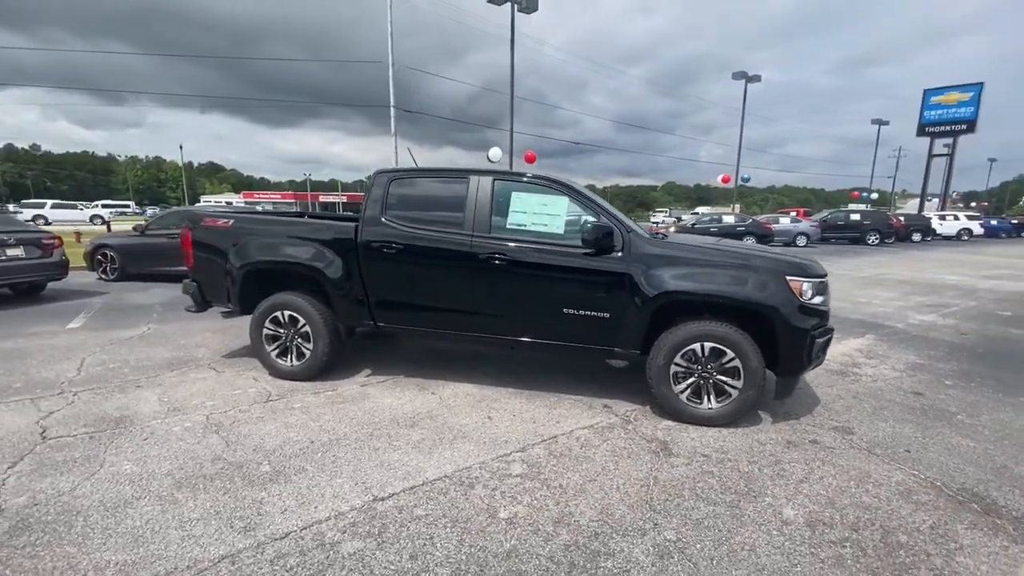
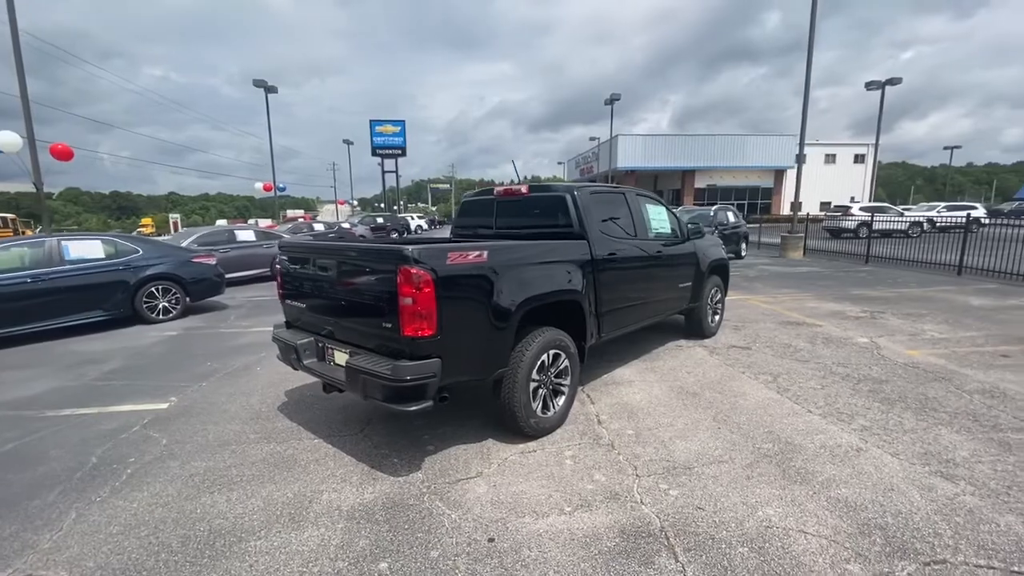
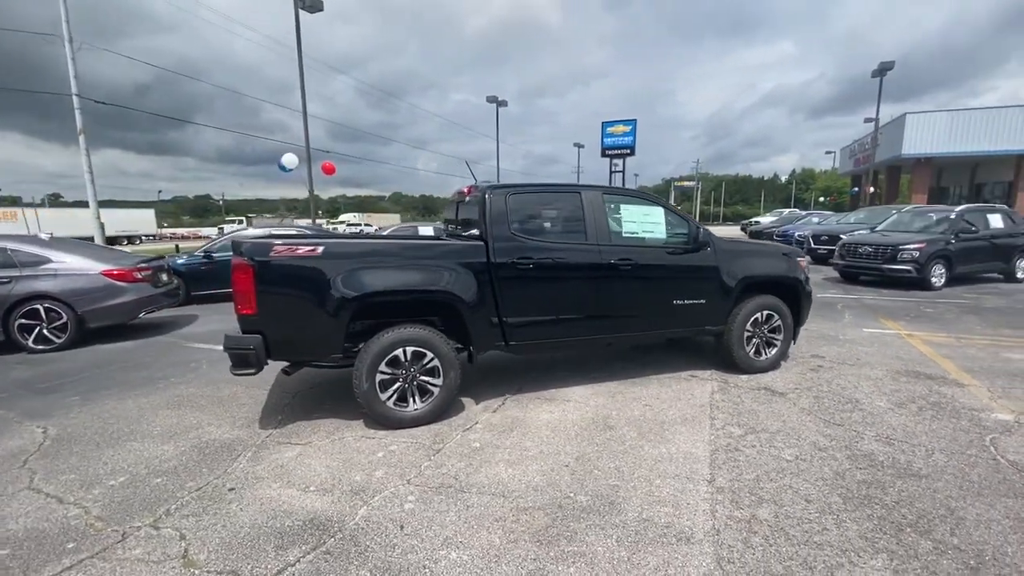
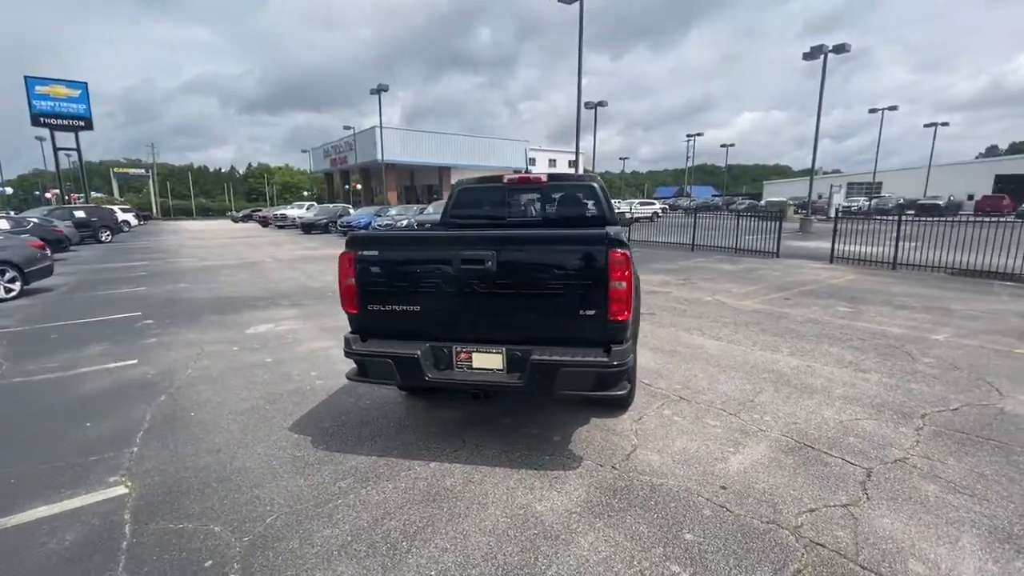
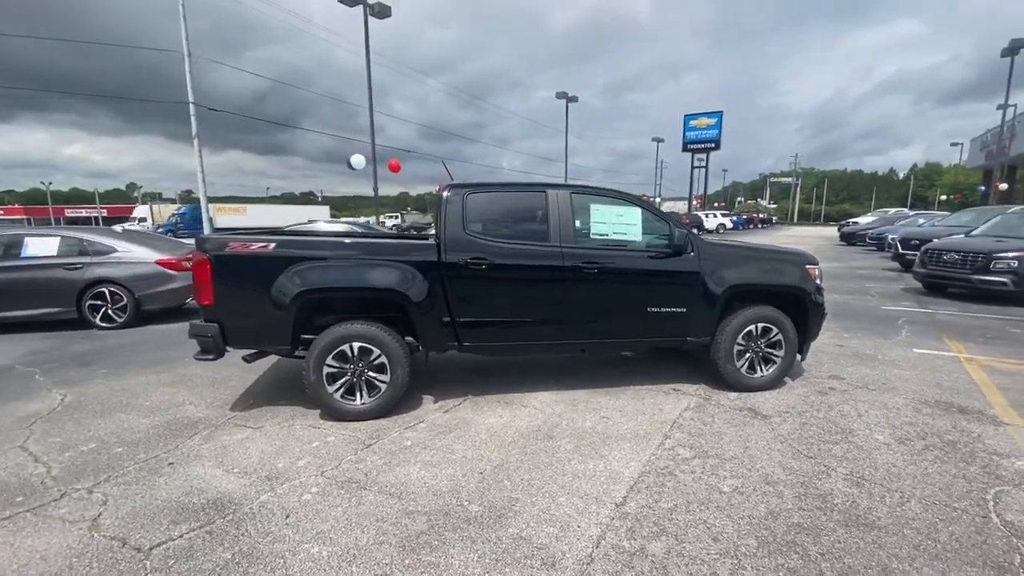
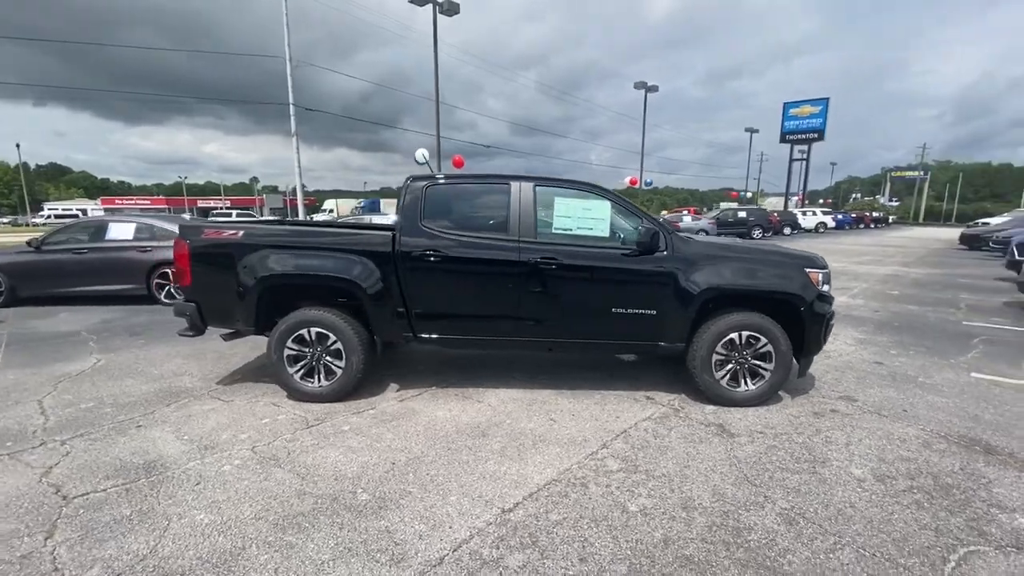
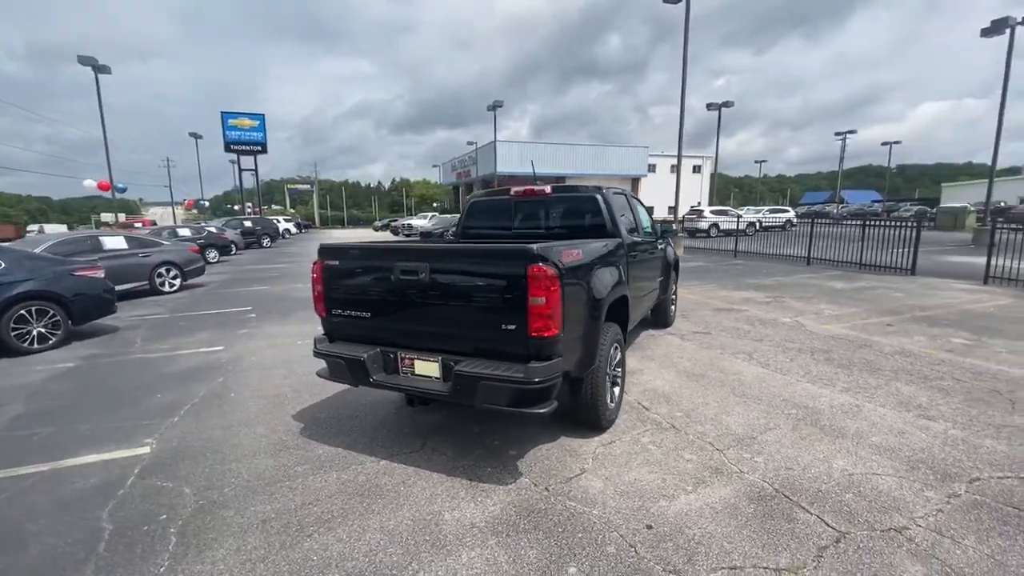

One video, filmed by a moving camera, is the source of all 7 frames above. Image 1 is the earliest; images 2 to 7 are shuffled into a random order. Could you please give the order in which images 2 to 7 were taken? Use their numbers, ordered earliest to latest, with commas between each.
6, 5, 3, 2, 7, 4
